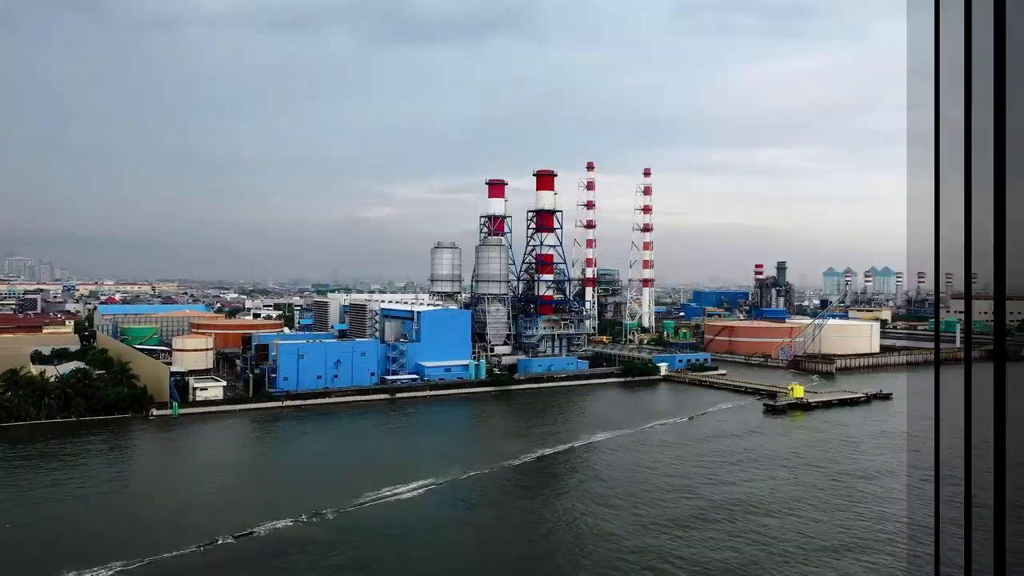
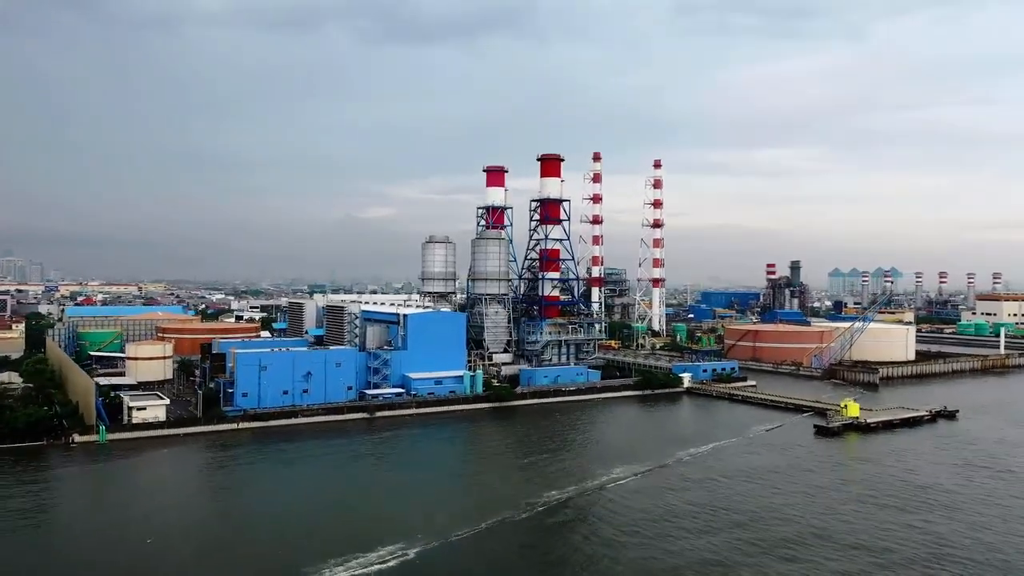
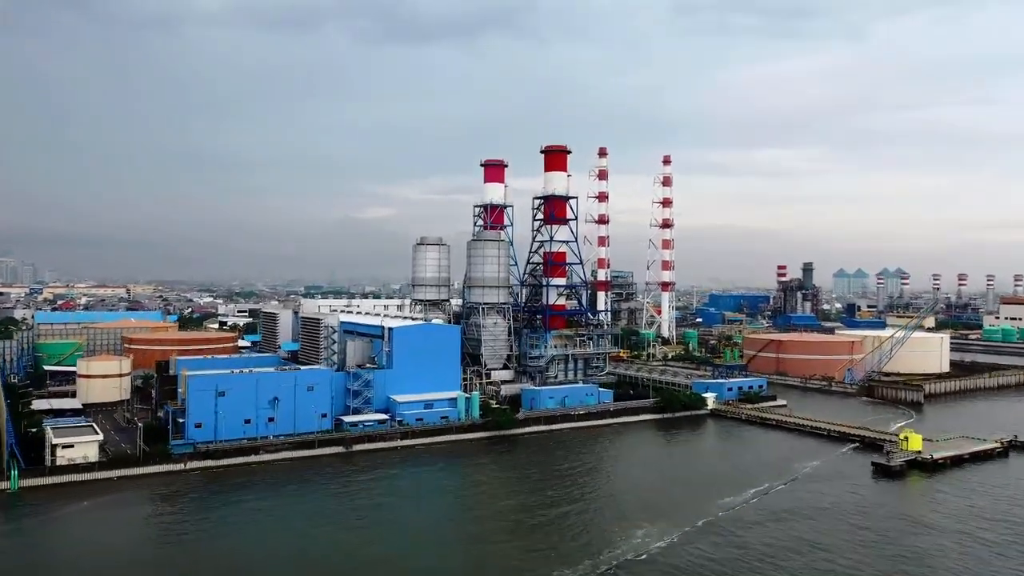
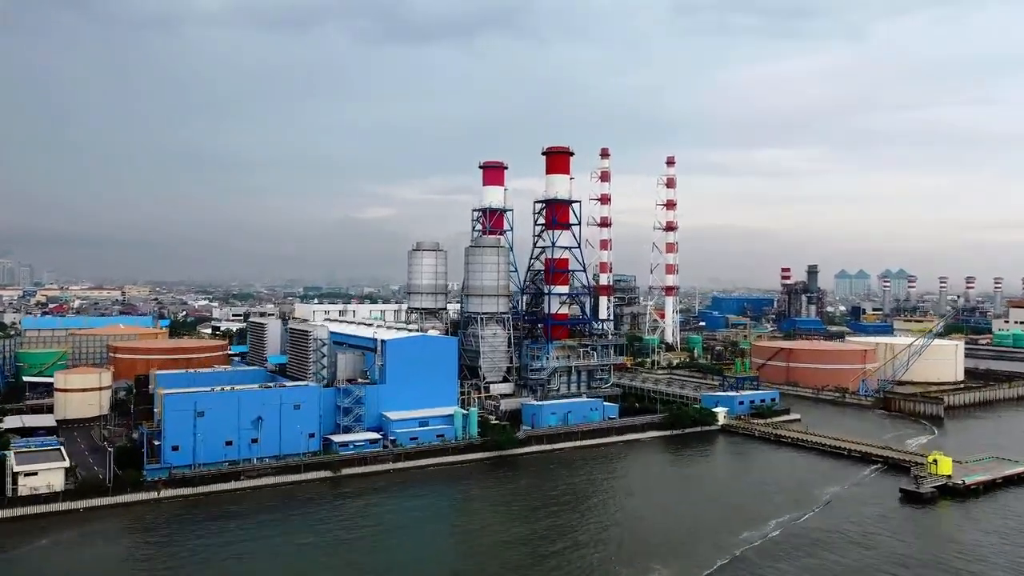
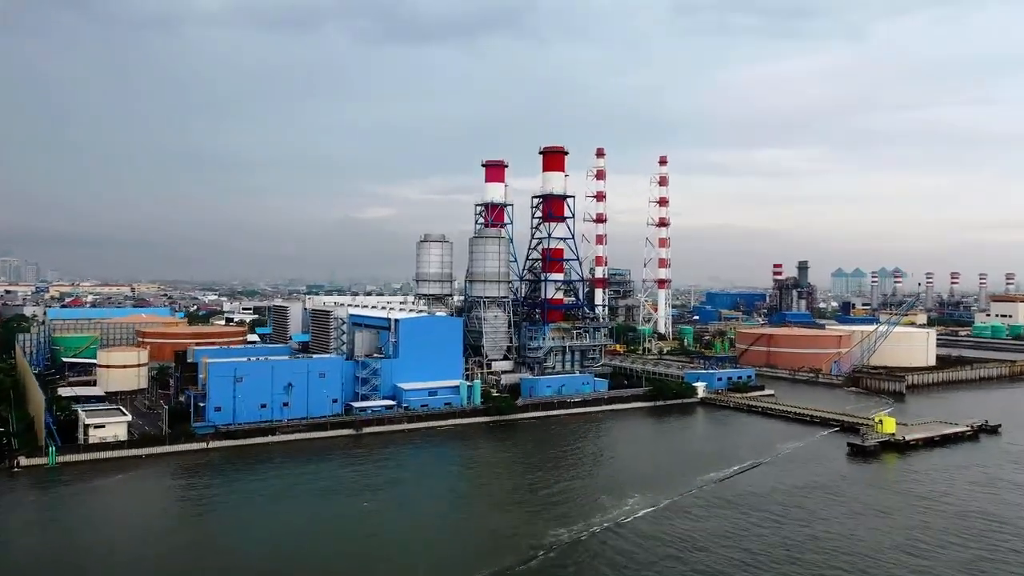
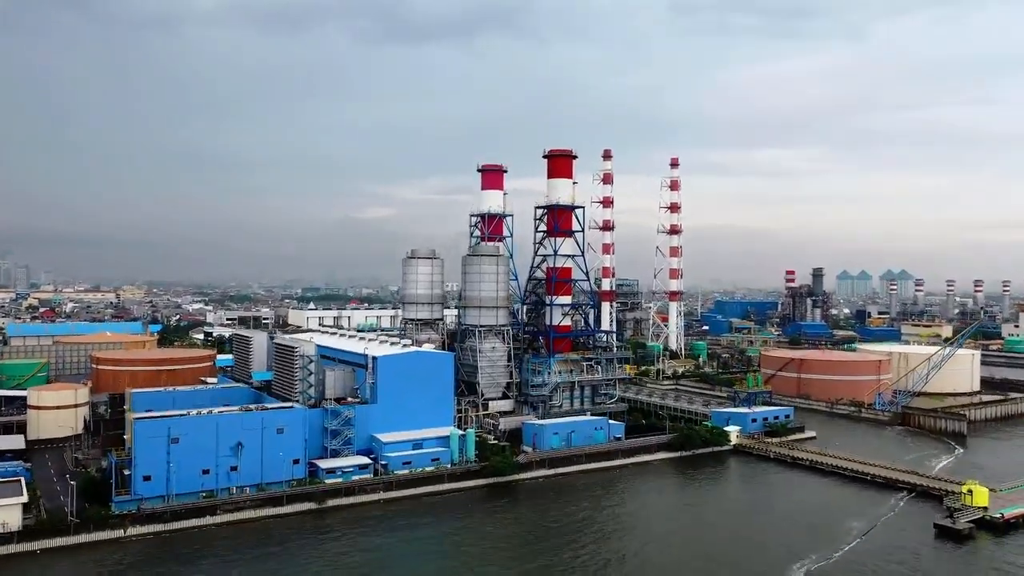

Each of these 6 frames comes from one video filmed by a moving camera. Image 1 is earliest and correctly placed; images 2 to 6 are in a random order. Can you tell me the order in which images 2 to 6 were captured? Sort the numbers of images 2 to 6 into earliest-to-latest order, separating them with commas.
2, 5, 3, 4, 6
